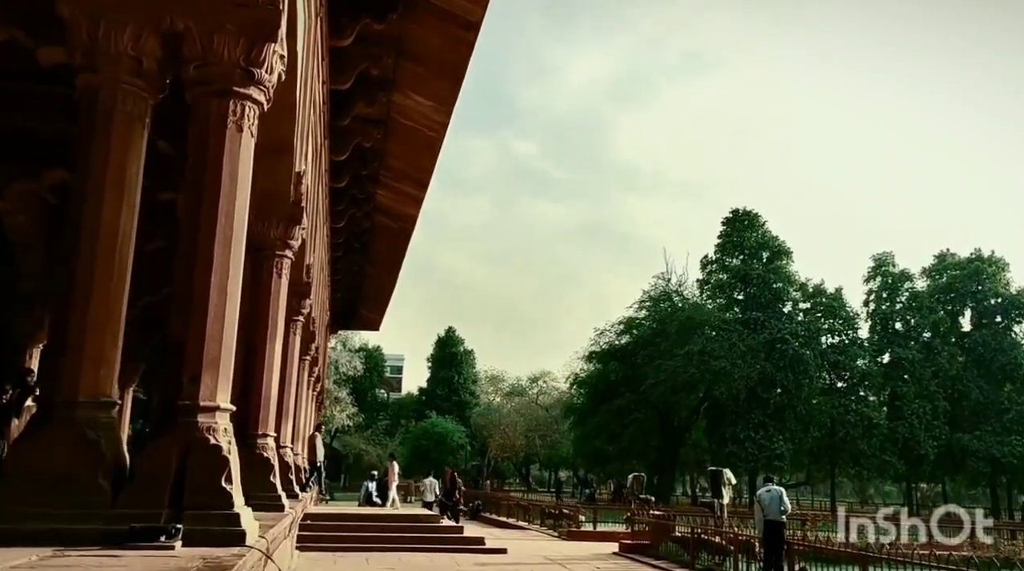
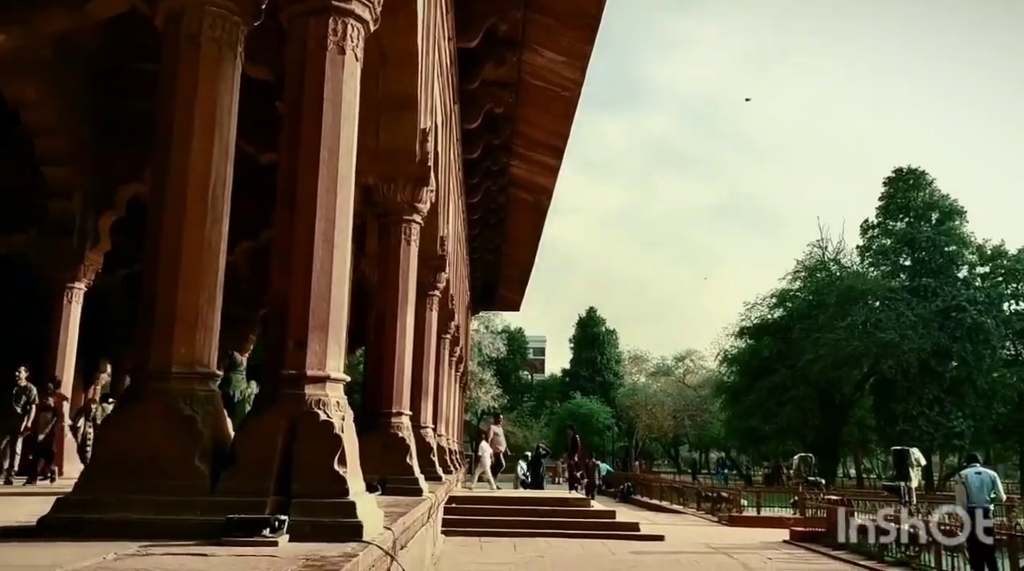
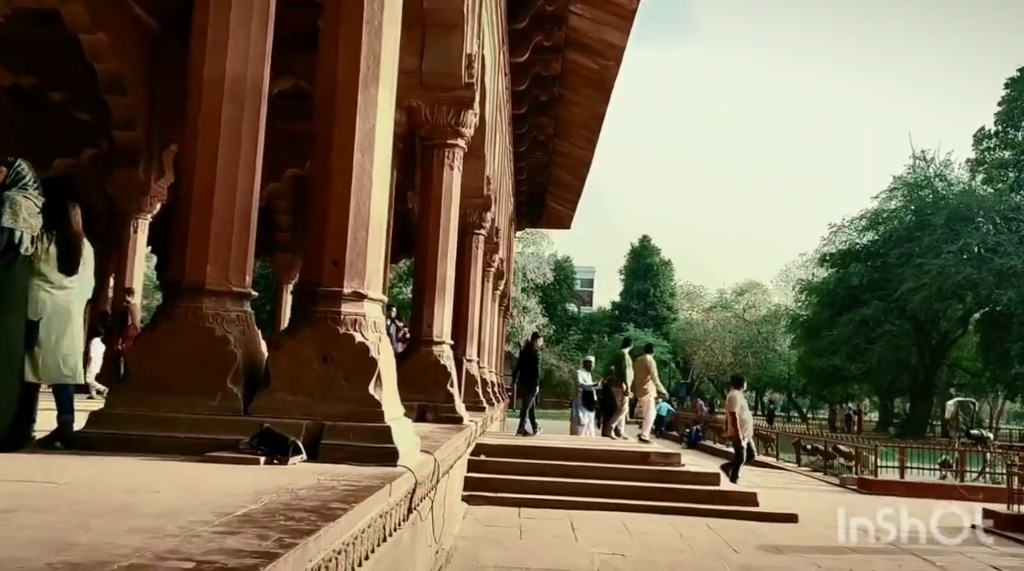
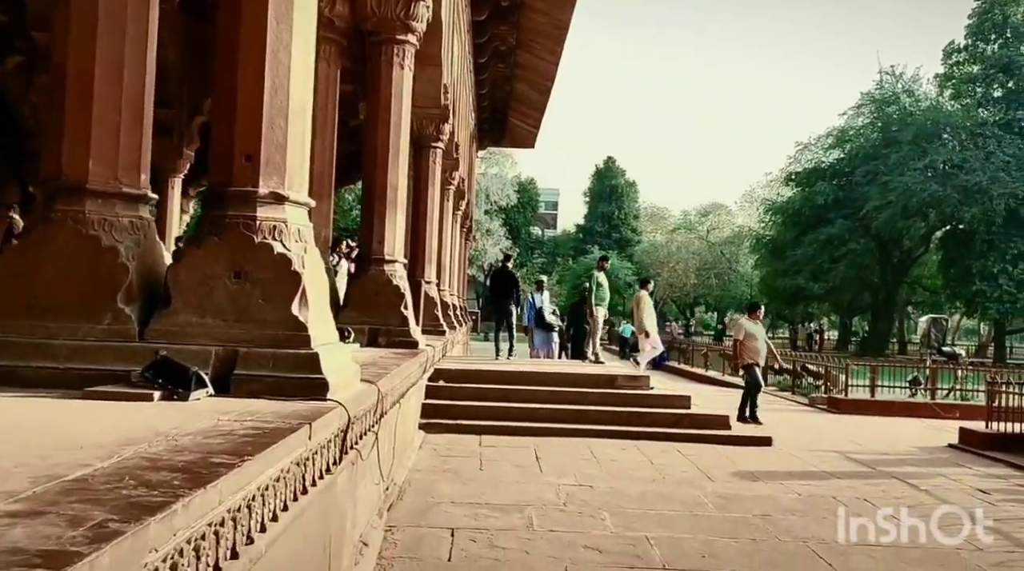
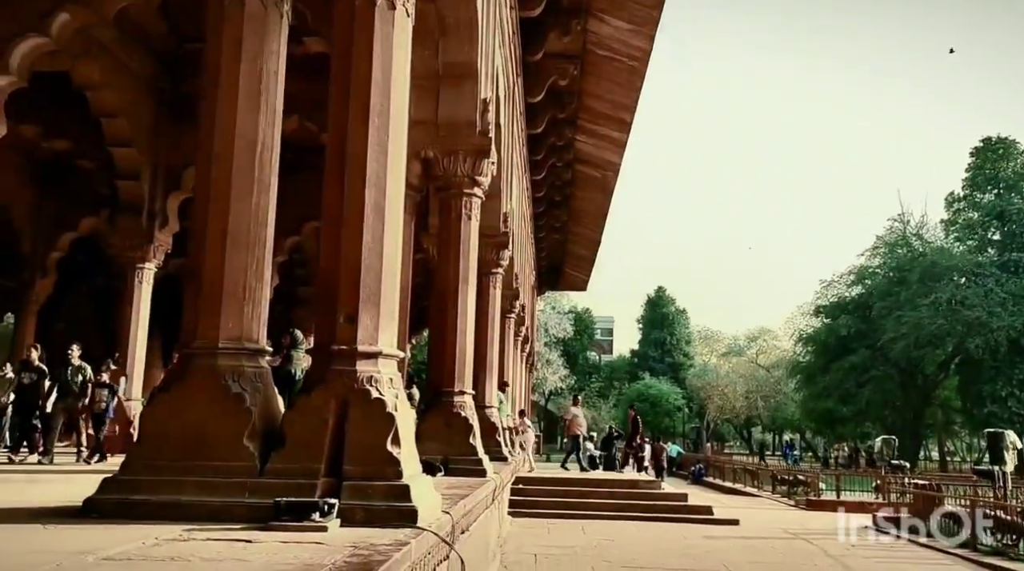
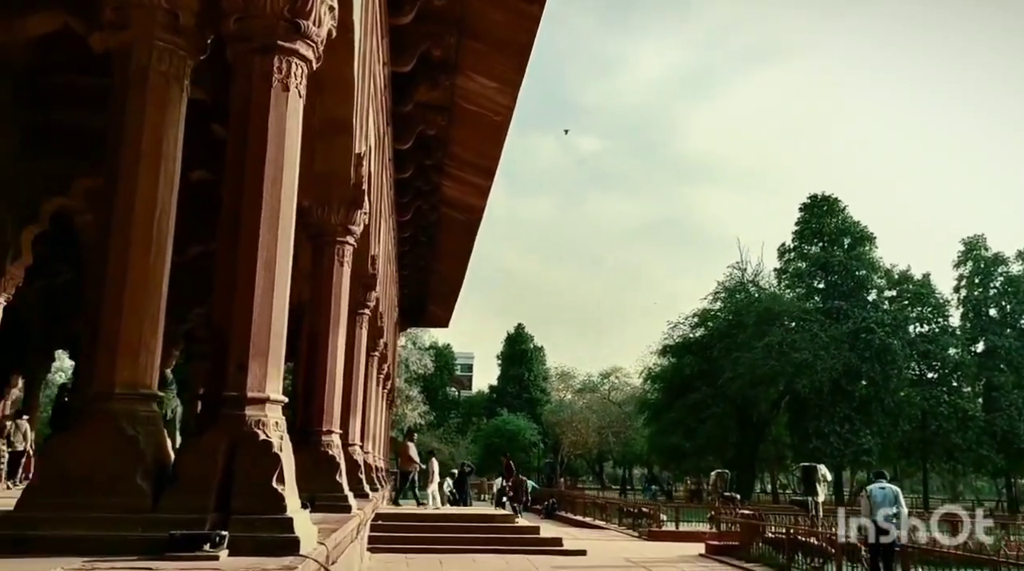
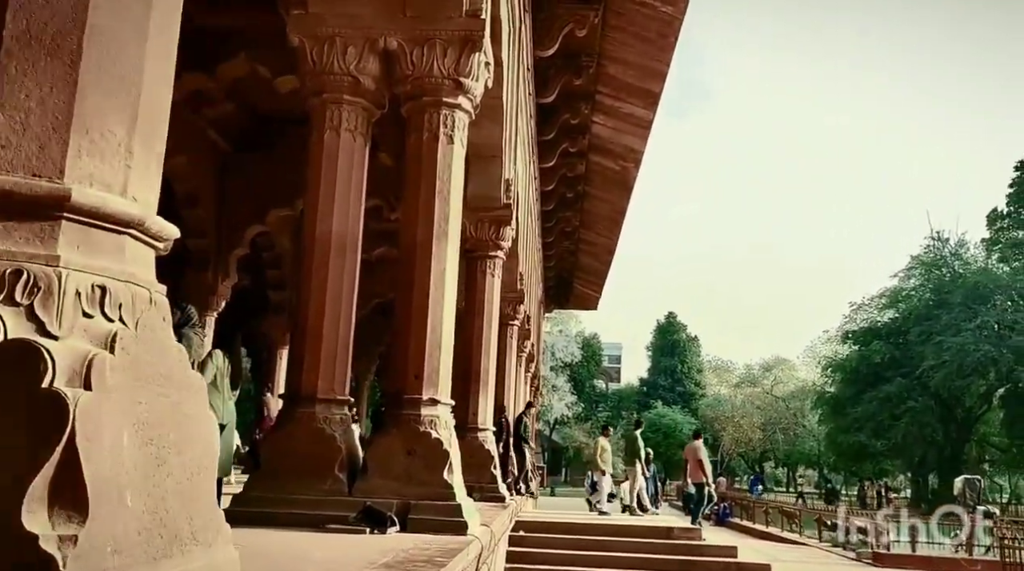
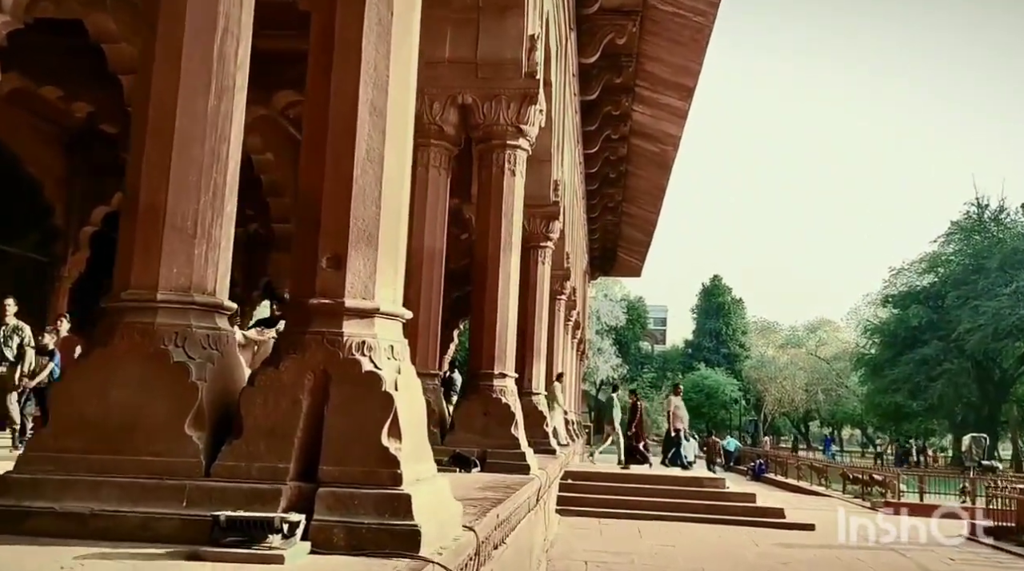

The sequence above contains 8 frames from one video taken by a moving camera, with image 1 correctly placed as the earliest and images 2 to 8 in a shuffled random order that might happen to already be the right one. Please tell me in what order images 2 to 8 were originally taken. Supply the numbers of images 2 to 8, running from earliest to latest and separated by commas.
6, 2, 5, 8, 7, 3, 4
